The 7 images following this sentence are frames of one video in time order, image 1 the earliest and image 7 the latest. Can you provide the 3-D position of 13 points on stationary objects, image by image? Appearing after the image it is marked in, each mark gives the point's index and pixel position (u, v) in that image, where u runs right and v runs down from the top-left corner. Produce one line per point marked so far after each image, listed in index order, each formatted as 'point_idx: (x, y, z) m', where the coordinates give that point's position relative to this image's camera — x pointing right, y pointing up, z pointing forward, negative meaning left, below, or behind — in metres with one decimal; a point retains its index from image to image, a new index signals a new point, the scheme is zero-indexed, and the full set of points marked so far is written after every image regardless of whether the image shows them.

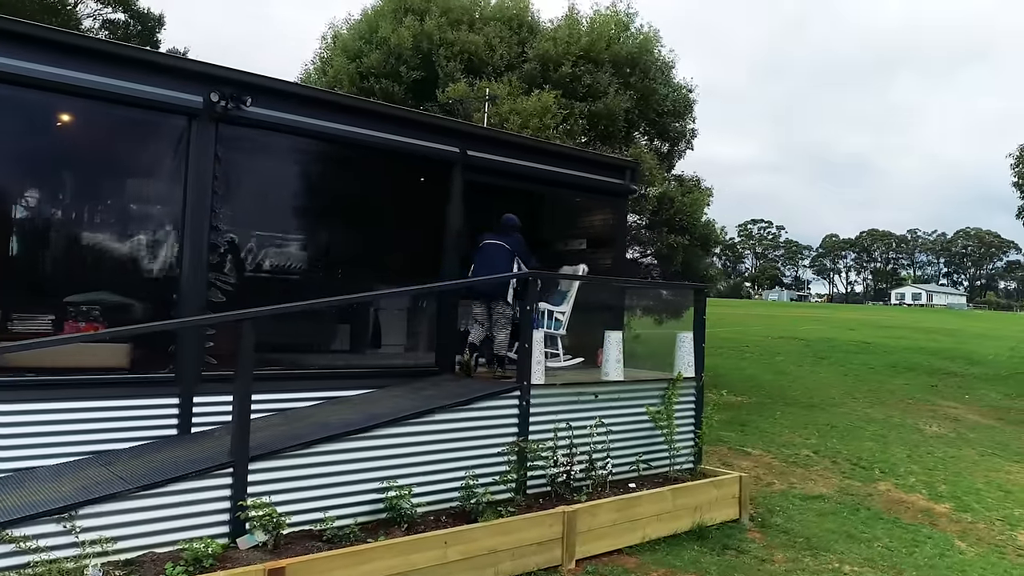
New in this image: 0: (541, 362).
0: (+0.2, -0.4, +4.7) m
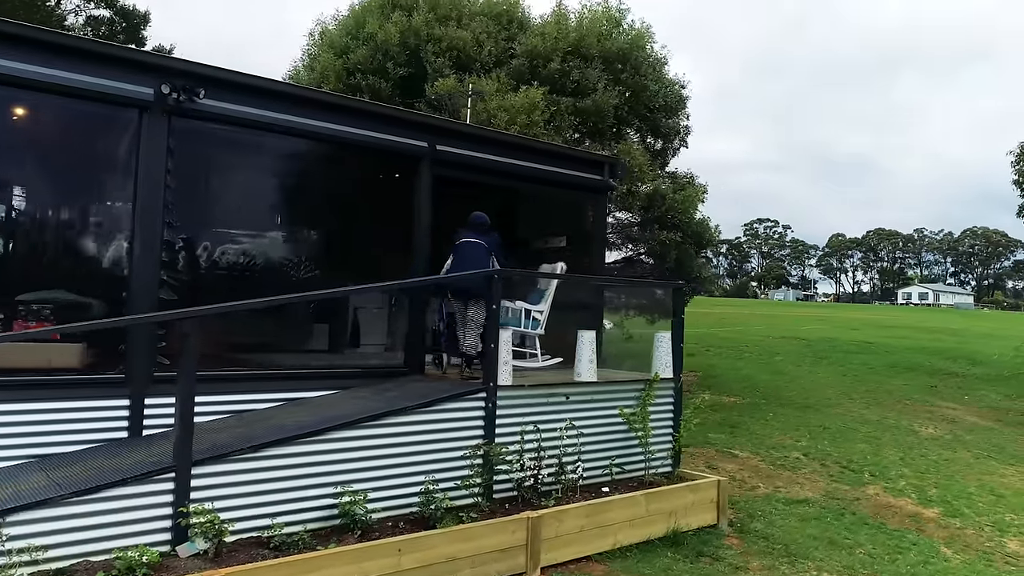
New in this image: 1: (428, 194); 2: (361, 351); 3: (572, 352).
0: (0.0, -0.4, +4.6) m
1: (-0.6, +0.6, +5.1) m
2: (-1.0, -0.4, +5.0) m
3: (+0.4, -0.4, +5.1) m
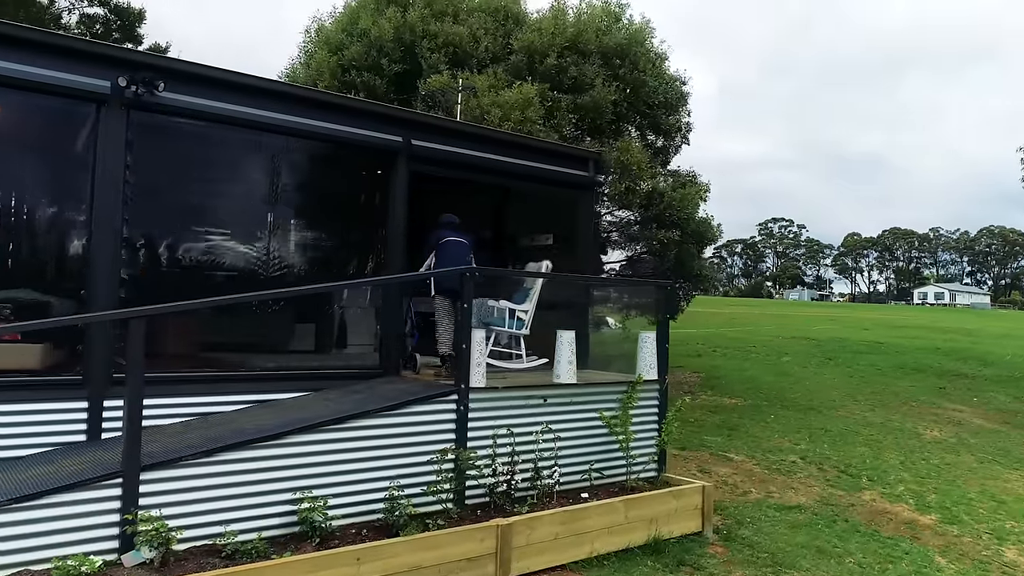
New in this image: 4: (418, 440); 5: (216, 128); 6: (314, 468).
0: (-0.2, -0.4, +4.4) m
1: (-0.7, +0.6, +5.0) m
2: (-1.1, -0.4, +4.8) m
3: (+0.3, -0.4, +4.9) m
4: (-0.5, -0.8, +4.1) m
5: (-1.6, +0.9, +4.3) m
6: (-0.9, -0.9, +3.7) m
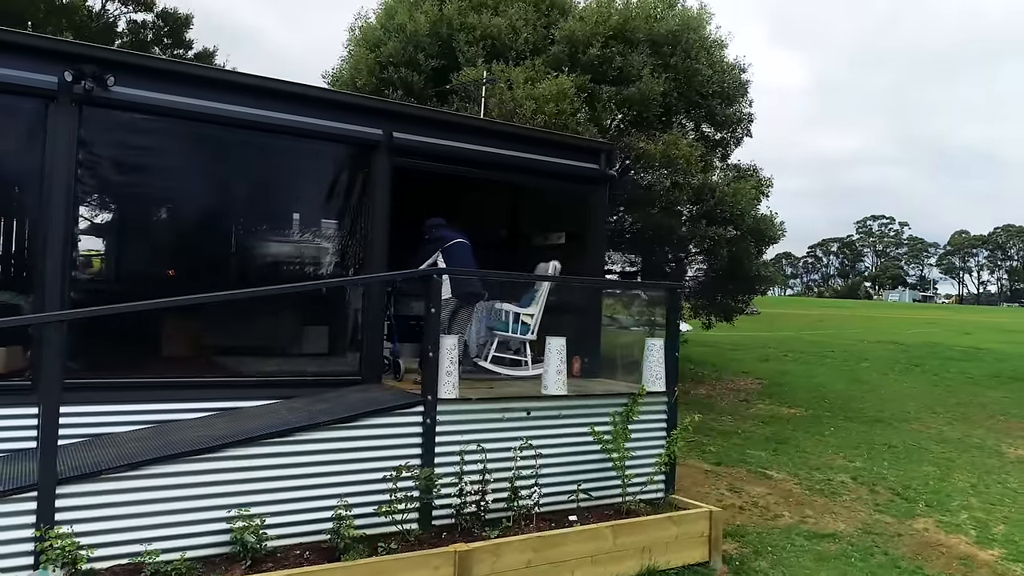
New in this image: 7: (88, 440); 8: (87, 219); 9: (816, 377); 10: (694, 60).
0: (-0.3, -0.4, +4.1) m
1: (-0.8, +0.6, +4.7) m
2: (-1.2, -0.4, +4.6) m
3: (+0.2, -0.4, +4.5) m
4: (-0.7, -0.8, +3.8) m
5: (-1.8, +0.9, +4.1) m
6: (-1.2, -0.9, +3.4) m
7: (-2.1, -0.7, +3.7) m
8: (-2.1, +0.3, +3.8) m
9: (+5.4, -1.6, +13.7) m
10: (+2.5, +3.1, +10.5) m
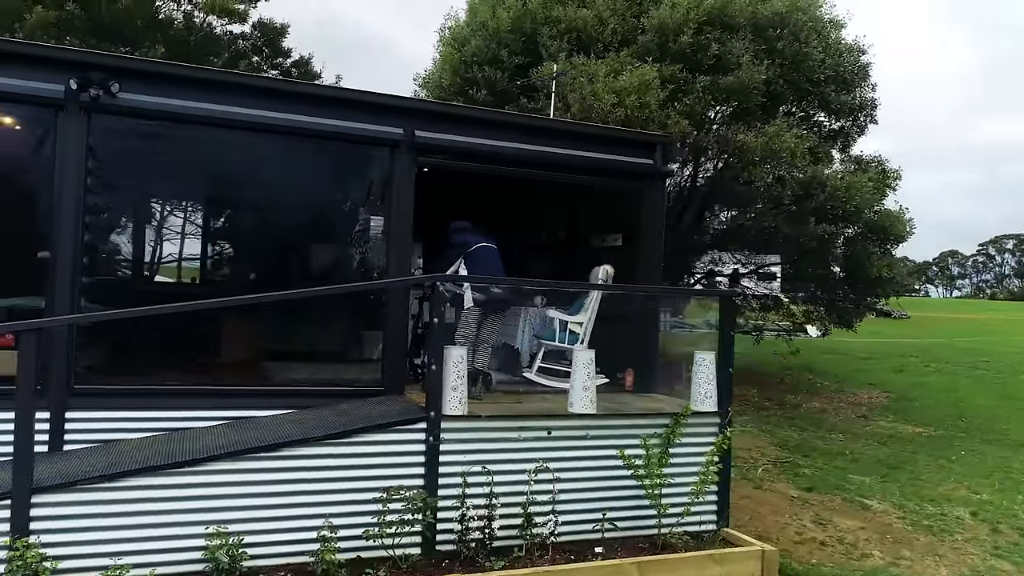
0: (-0.2, -0.5, +3.8) m
1: (-0.6, +0.6, +4.5) m
2: (-1.0, -0.4, +4.4) m
3: (+0.3, -0.5, +4.1) m
4: (-0.6, -0.8, +3.5) m
5: (-1.7, +0.8, +4.0) m
6: (-1.2, -0.9, +3.3) m
7: (-2.0, -0.8, +3.7) m
8: (-2.1, +0.3, +3.9) m
9: (+7.1, -1.6, +12.3) m
10: (+3.6, +3.0, +9.6) m
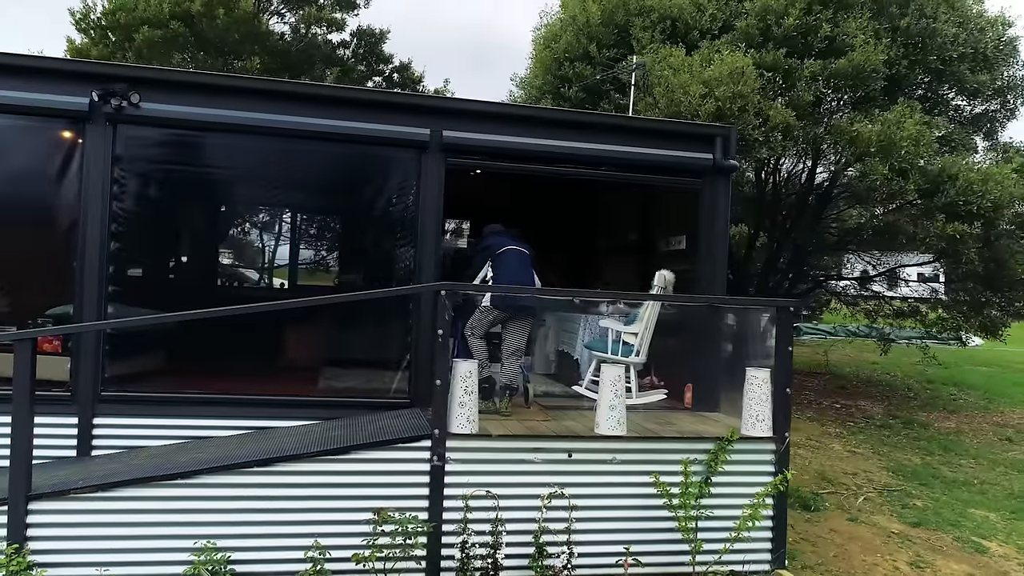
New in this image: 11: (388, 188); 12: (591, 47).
0: (-0.2, -0.5, +3.5) m
1: (-0.4, +0.6, +4.3) m
2: (-0.8, -0.5, +4.3) m
3: (+0.4, -0.5, +3.8) m
4: (-0.6, -0.9, +3.3) m
5: (-1.5, +0.8, +4.0) m
6: (-1.2, -0.9, +3.2) m
7: (-1.9, -0.8, +3.8) m
8: (-2.0, +0.3, +3.9) m
9: (+8.5, -1.7, +10.6) m
10: (+4.6, +3.0, +8.5) m
11: (-0.7, +0.5, +4.2) m
12: (+1.0, +2.8, +9.1) m
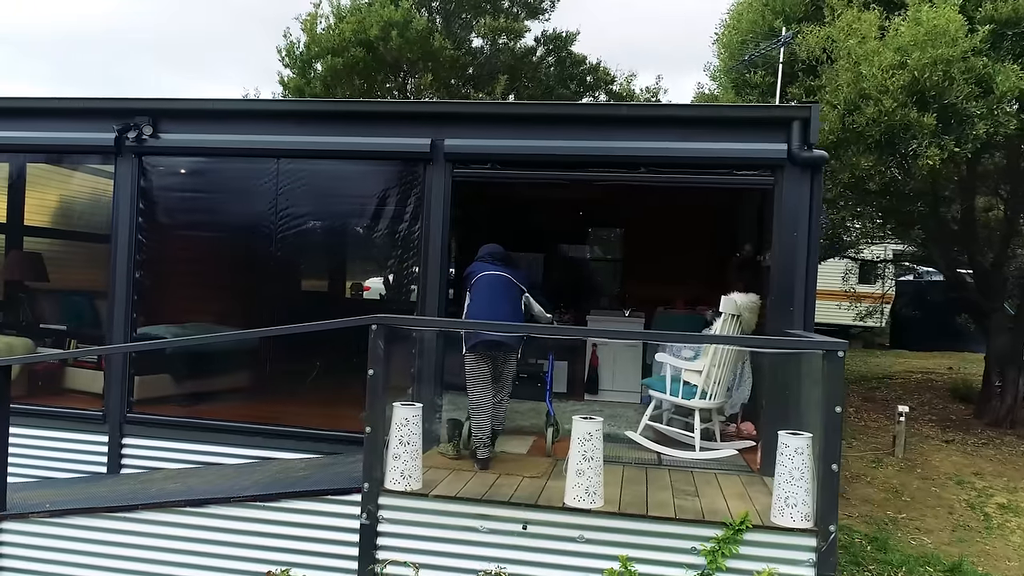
0: (-0.4, -0.6, +3.0) m
1: (-0.3, +0.4, +3.8) m
2: (-0.7, -0.6, +4.0) m
3: (+0.3, -0.6, +3.1) m
4: (-0.9, -1.0, +3.1) m
5: (-1.5, +0.7, +4.0) m
6: (-1.4, -1.1, +3.1) m
7: (-1.9, -0.9, +3.9) m
8: (-1.9, +0.1, +4.1) m
9: (+10.3, -1.8, +6.4) m
10: (+5.9, +2.8, +6.0) m
11: (-0.6, +0.4, +3.9) m
12: (+2.8, +2.7, +7.9) m
